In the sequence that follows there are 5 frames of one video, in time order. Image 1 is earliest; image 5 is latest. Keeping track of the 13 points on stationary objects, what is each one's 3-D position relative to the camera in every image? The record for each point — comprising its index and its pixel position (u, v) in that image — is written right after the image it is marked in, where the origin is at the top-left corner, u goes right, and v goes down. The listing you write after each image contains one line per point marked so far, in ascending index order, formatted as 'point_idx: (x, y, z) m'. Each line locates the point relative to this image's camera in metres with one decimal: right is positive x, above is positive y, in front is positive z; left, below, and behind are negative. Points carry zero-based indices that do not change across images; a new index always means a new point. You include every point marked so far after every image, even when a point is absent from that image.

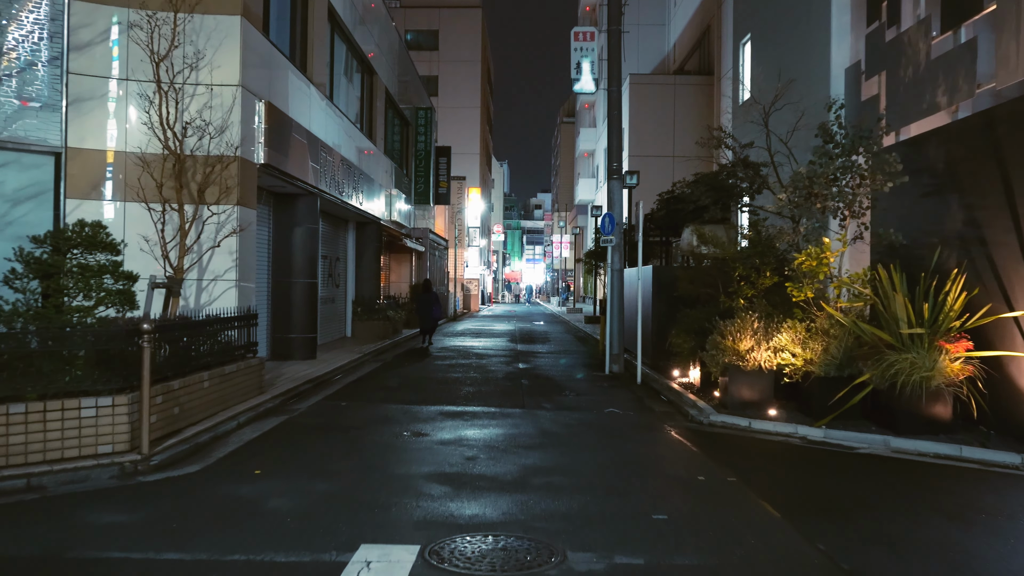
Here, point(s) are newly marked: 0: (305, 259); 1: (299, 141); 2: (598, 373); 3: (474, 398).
0: (-4.3, +0.6, +14.1) m
1: (-4.1, +2.8, +12.7) m
2: (+1.9, -1.9, +14.7) m
3: (-0.6, -1.8, +11.1) m
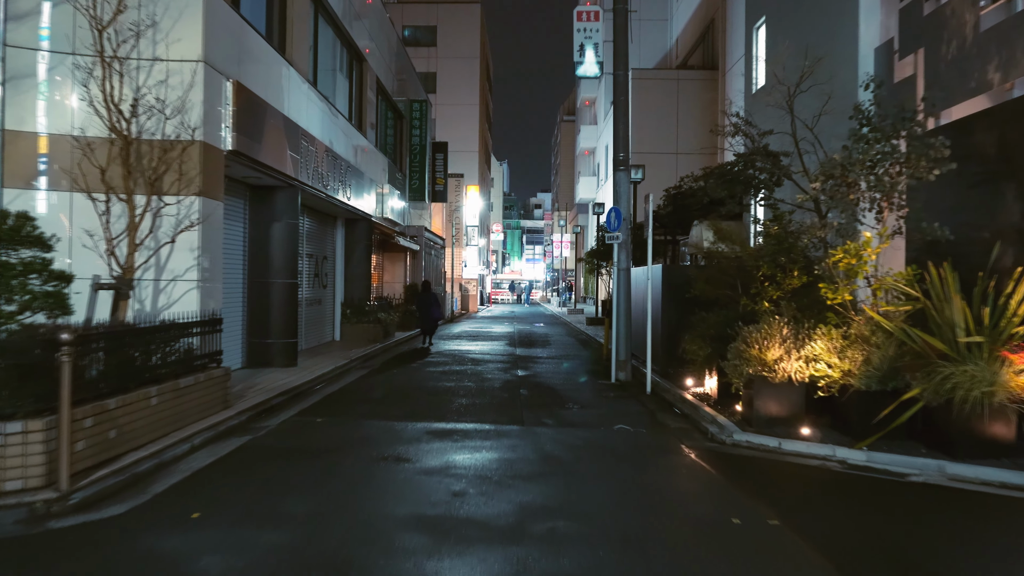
0: (-4.4, +0.6, +13.0) m
1: (-4.1, +2.8, +11.5) m
2: (+1.8, -1.9, +13.6) m
3: (-0.7, -1.8, +9.9) m
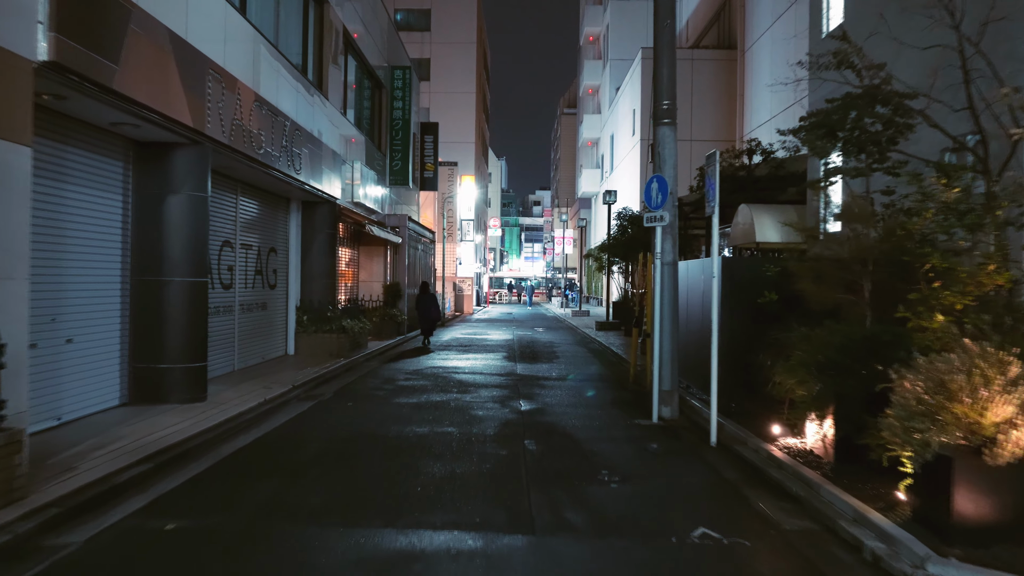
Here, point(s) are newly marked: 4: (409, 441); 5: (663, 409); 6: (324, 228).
0: (-4.4, +0.6, +9.0) m
1: (-4.1, +2.7, +7.6) m
2: (+1.8, -1.9, +9.7) m
3: (-0.7, -1.8, +6.0) m
4: (-1.2, -1.8, +8.0) m
5: (+2.2, -1.7, +9.7) m
6: (-4.4, +1.4, +15.9) m
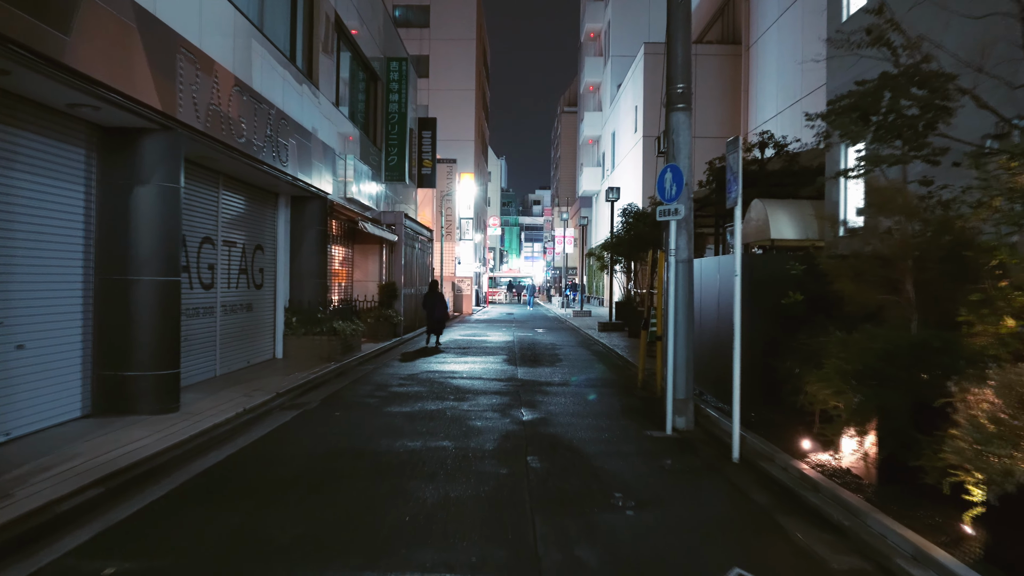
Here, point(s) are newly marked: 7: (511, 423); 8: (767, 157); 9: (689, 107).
0: (-4.4, +0.6, +8.3) m
1: (-4.1, +2.7, +6.8) m
2: (+1.8, -1.9, +8.9) m
3: (-0.7, -1.8, +5.2) m
4: (-1.2, -1.8, +7.2) m
5: (+2.2, -1.7, +8.9) m
6: (-4.4, +1.4, +15.1) m
7: (0.0, -1.8, +9.1) m
8: (+6.3, +3.3, +16.7) m
9: (+2.4, +2.4, +9.1) m
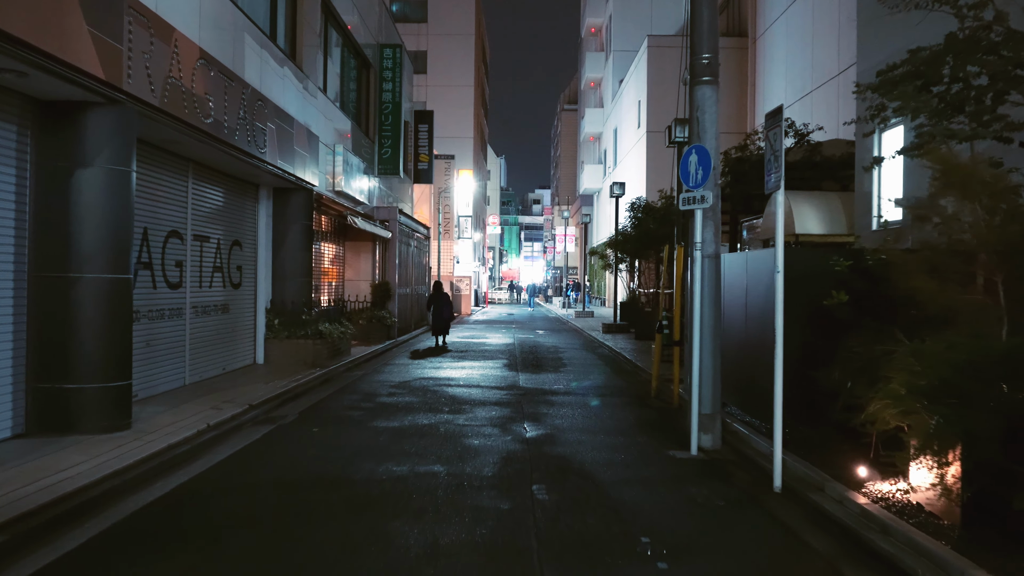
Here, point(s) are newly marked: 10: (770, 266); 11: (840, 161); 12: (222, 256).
0: (-4.3, +0.6, +7.1) m
1: (-4.1, +2.8, +5.7) m
2: (+1.9, -1.9, +7.8) m
3: (-0.6, -1.8, +4.1) m
4: (-1.2, -1.8, +6.1) m
5: (+2.2, -1.7, +7.8) m
6: (-4.4, +1.4, +13.9) m
7: (0.0, -1.8, +8.0) m
8: (+6.3, +3.3, +15.6) m
9: (+2.4, +2.5, +7.9) m
10: (+3.1, +0.3, +8.0) m
11: (+7.4, +2.9, +15.1) m
12: (-5.1, +0.6, +11.8) m
